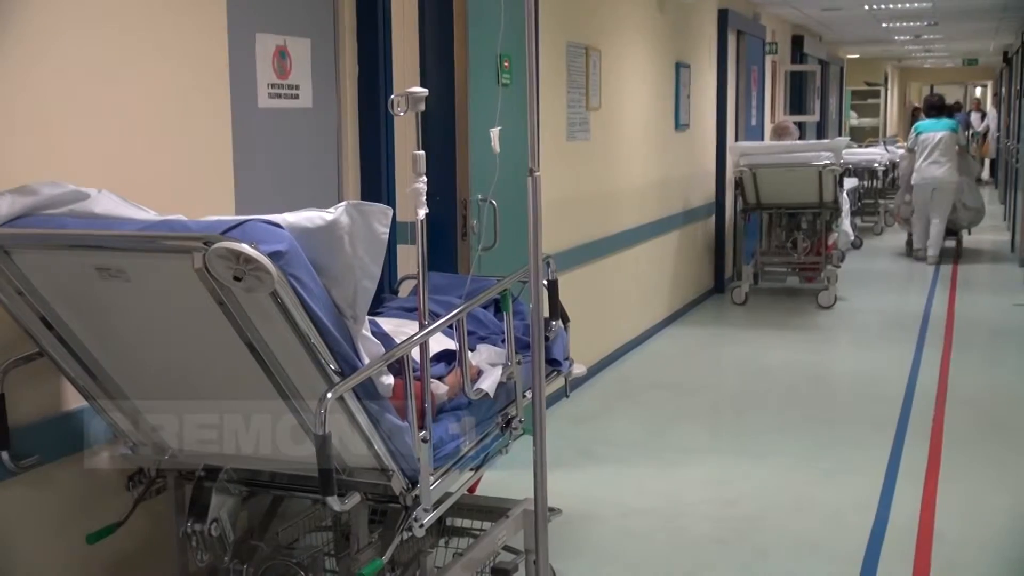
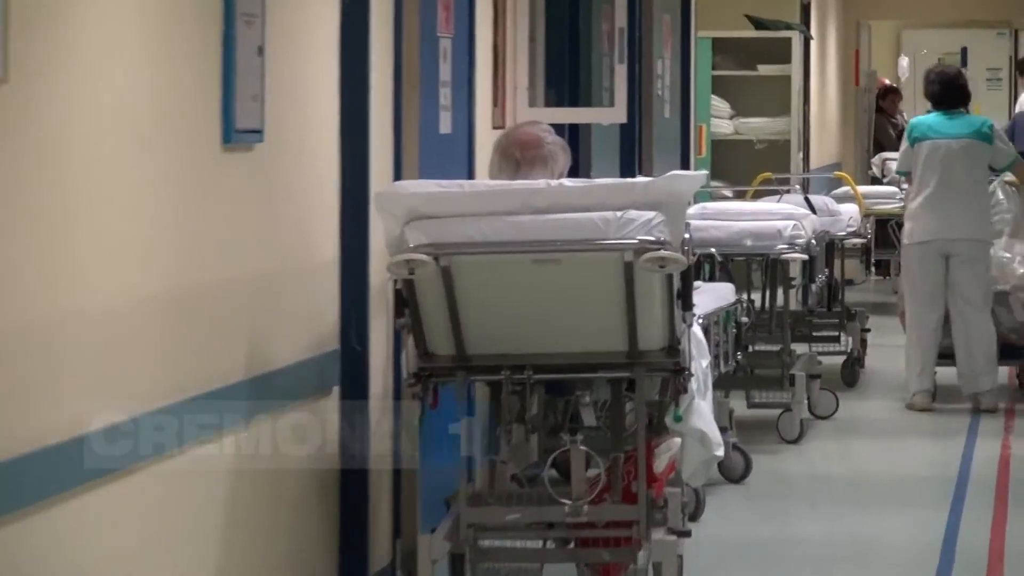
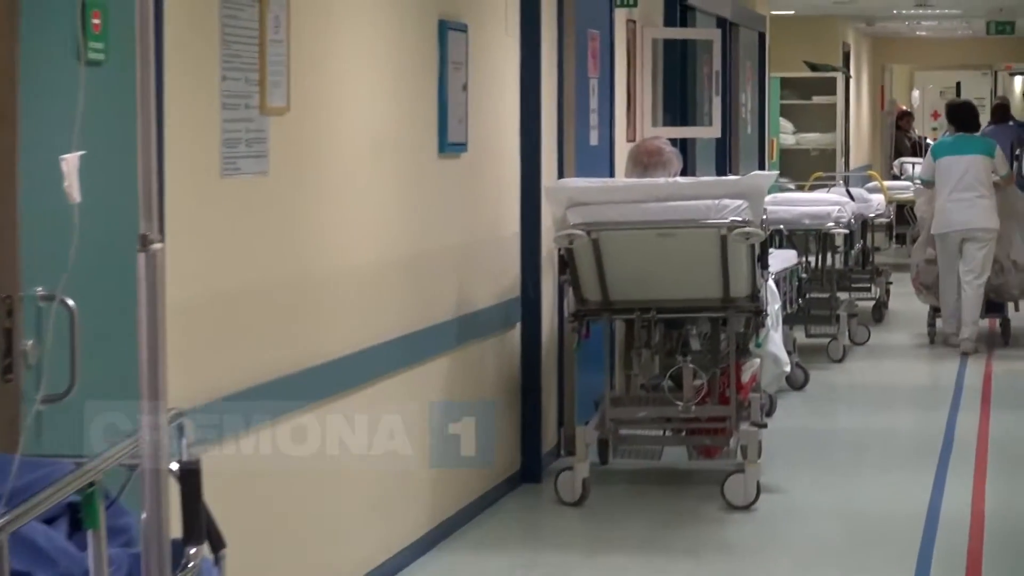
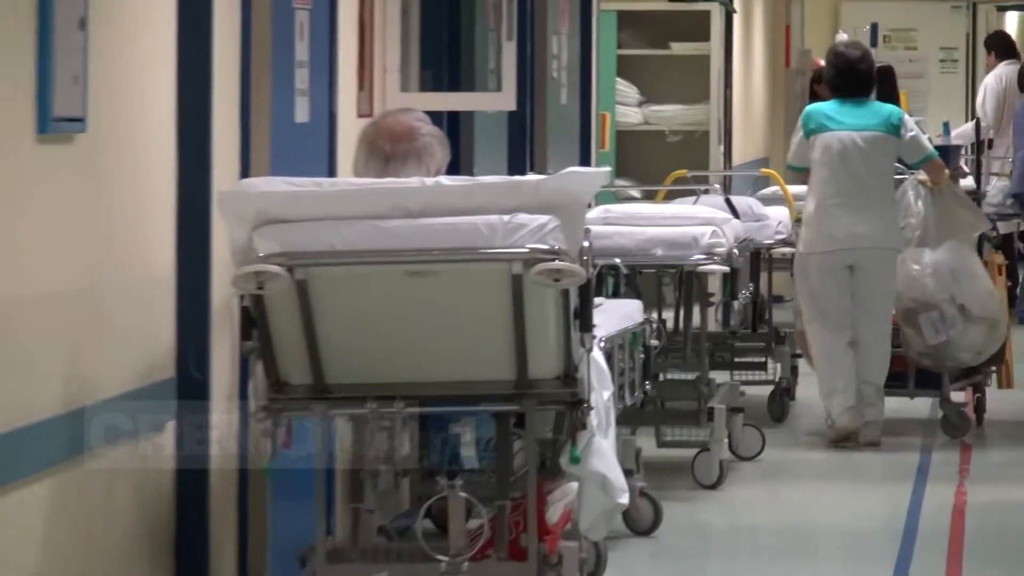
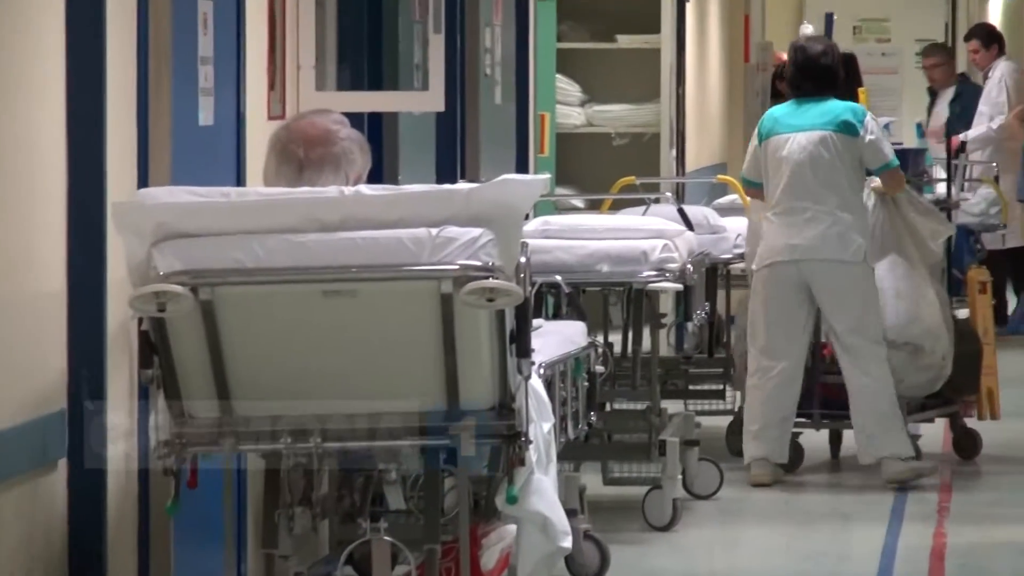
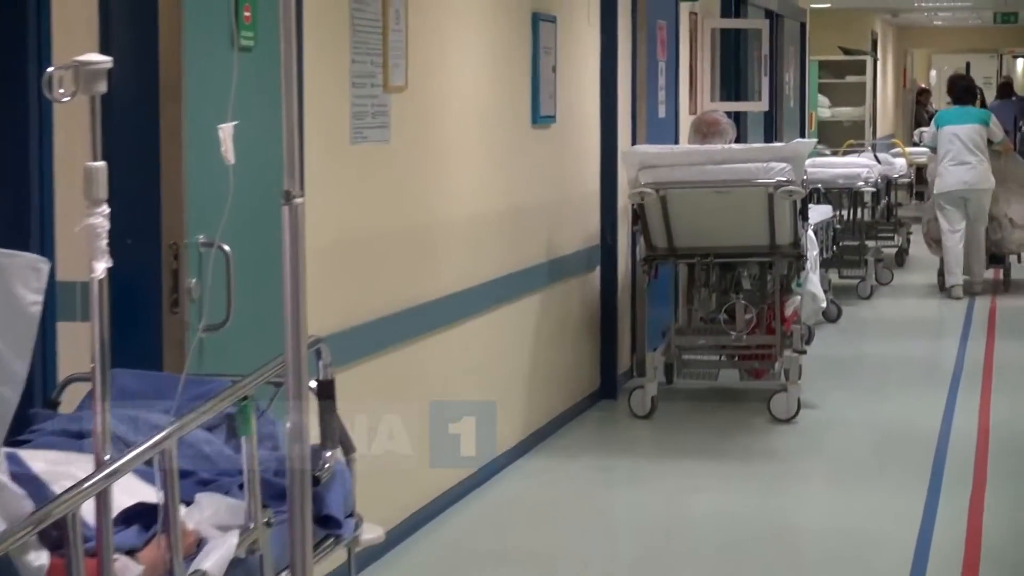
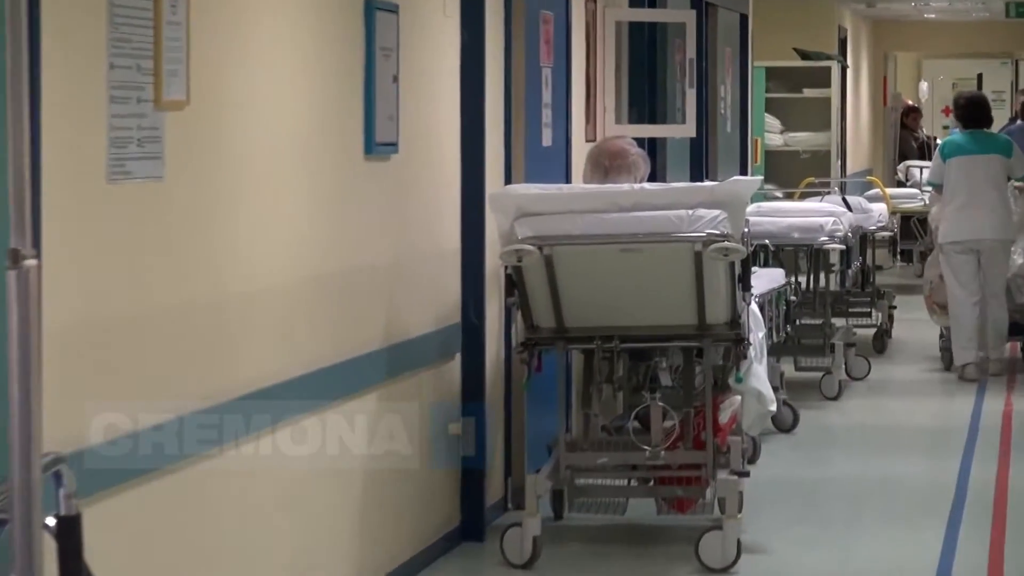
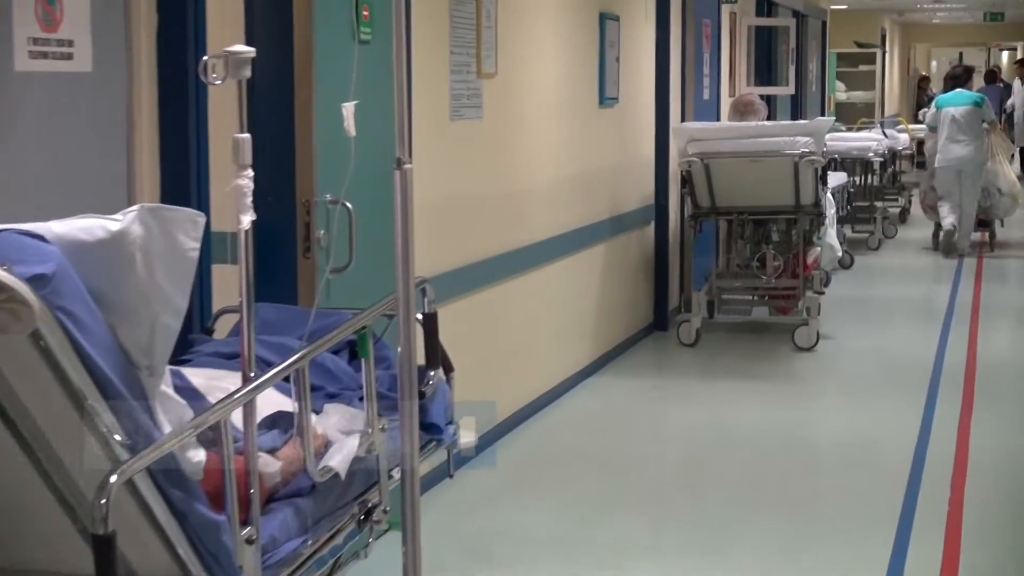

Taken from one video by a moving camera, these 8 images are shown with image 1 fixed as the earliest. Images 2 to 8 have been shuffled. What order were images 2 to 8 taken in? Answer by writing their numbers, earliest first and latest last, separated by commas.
8, 6, 3, 7, 2, 4, 5
